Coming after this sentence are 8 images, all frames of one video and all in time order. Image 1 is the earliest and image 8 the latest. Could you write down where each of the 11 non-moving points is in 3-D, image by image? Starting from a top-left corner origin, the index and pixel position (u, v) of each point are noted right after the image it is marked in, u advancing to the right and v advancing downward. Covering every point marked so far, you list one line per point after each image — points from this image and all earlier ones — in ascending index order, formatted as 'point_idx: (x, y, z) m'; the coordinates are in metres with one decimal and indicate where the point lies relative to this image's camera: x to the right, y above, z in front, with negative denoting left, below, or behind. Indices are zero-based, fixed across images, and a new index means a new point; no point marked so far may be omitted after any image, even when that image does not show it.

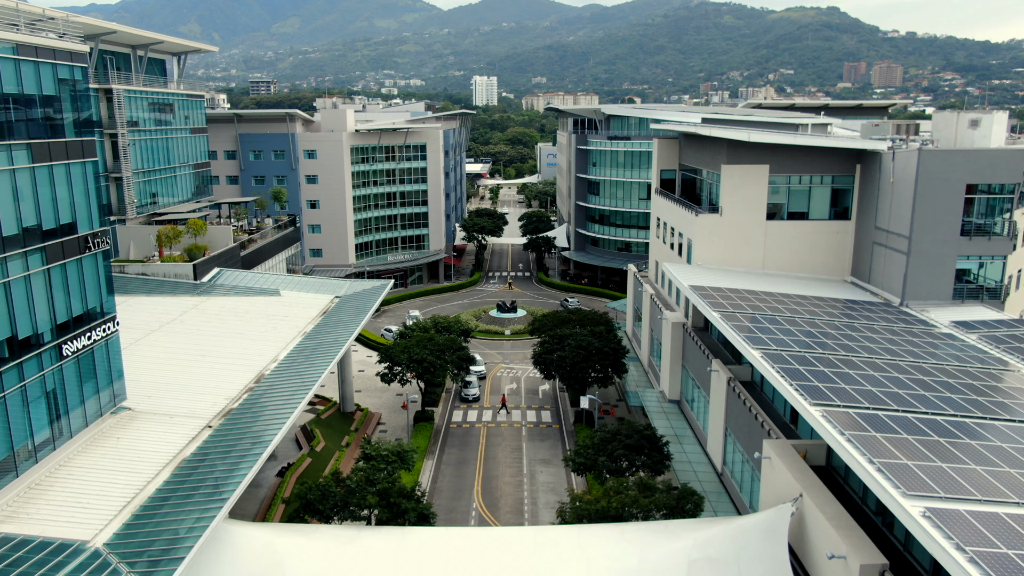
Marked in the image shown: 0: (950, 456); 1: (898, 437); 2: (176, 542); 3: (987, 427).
0: (+11.2, -4.4, +18.5) m
1: (+10.6, -4.1, +19.9) m
2: (-8.4, -6.5, +17.7) m
3: (+13.6, -4.1, +20.7) m
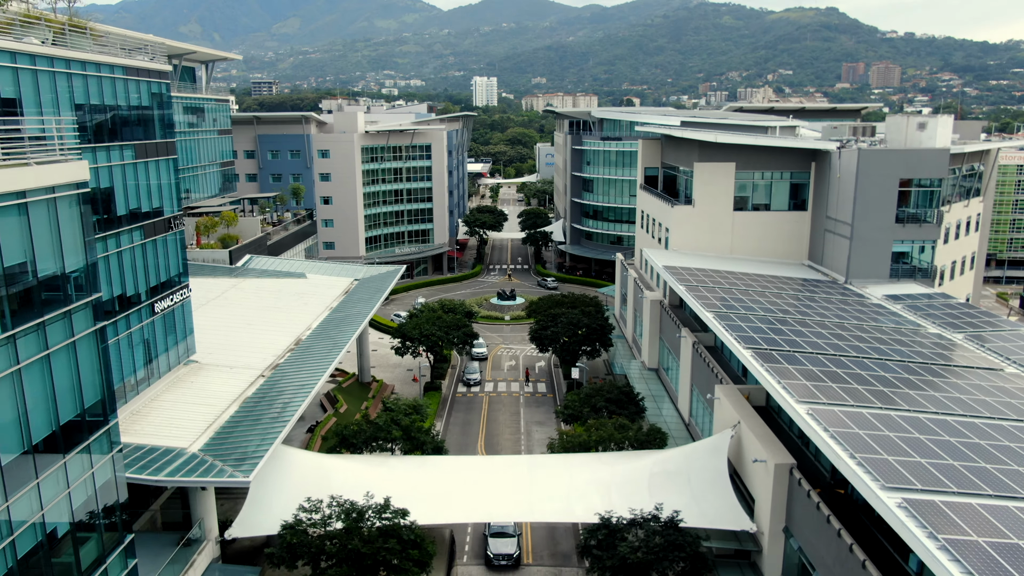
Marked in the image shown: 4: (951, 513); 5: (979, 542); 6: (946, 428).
0: (+11.2, -3.3, +24.0) m
1: (+10.5, -3.0, +25.4) m
2: (-8.5, -5.4, +23.1) m
3: (+13.5, -3.0, +26.2) m
4: (+9.5, -4.8, +15.4) m
5: (+9.2, -5.0, +14.3) m
6: (+12.2, -4.2, +20.0) m
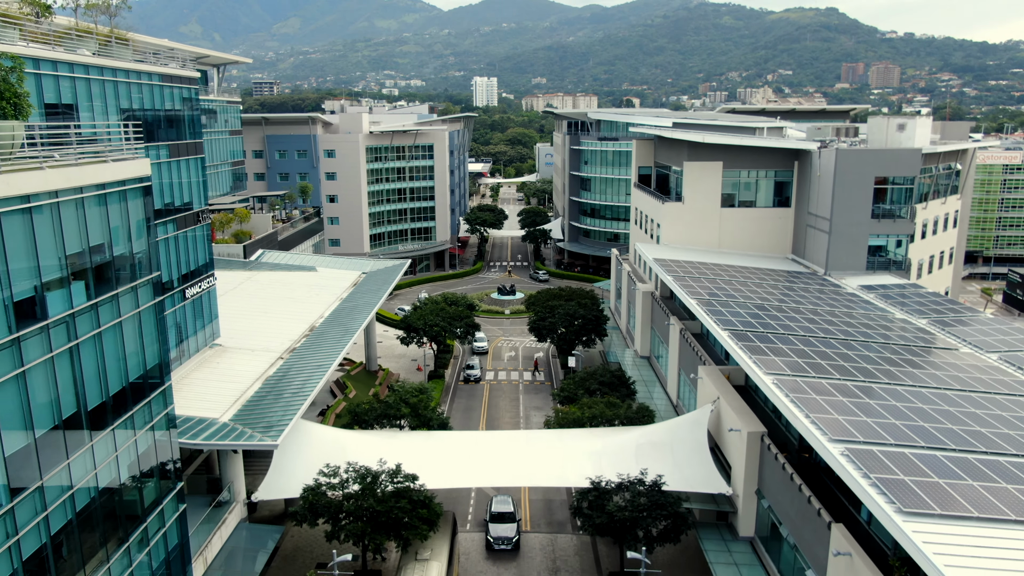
0: (+11.1, -2.8, +26.6) m
1: (+10.5, -2.5, +27.9) m
2: (-8.5, -4.9, +25.7) m
3: (+13.5, -2.5, +28.7) m
4: (+9.4, -4.3, +18.0) m
5: (+9.2, -4.5, +16.8) m
6: (+12.1, -3.7, +22.6) m
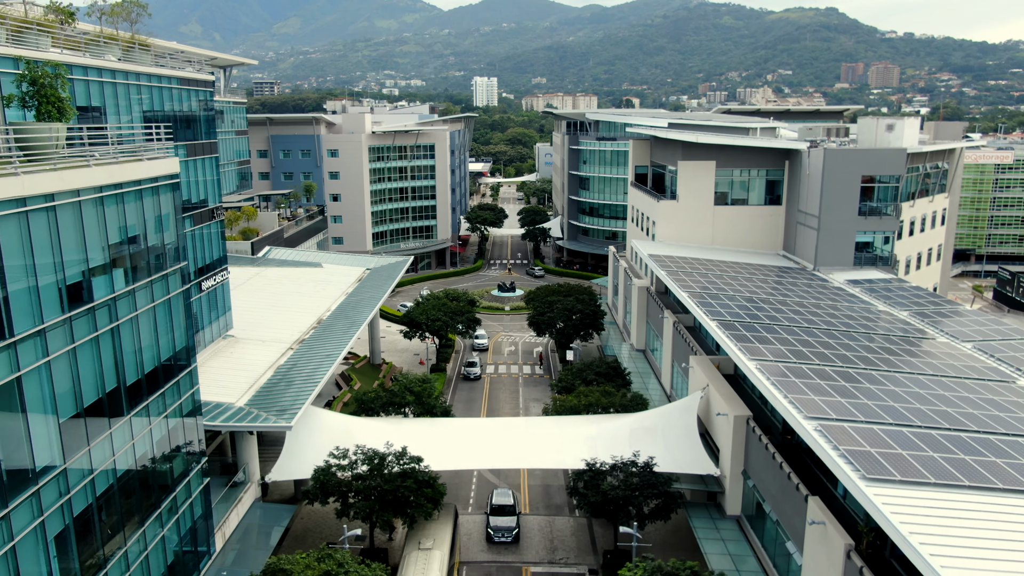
0: (+11.1, -2.5, +28.1) m
1: (+10.5, -2.2, +29.4) m
2: (-8.5, -4.5, +27.2) m
3: (+13.5, -2.2, +30.2) m
4: (+9.4, -4.0, +19.5) m
5: (+9.2, -4.2, +18.3) m
6: (+12.1, -3.4, +24.1) m
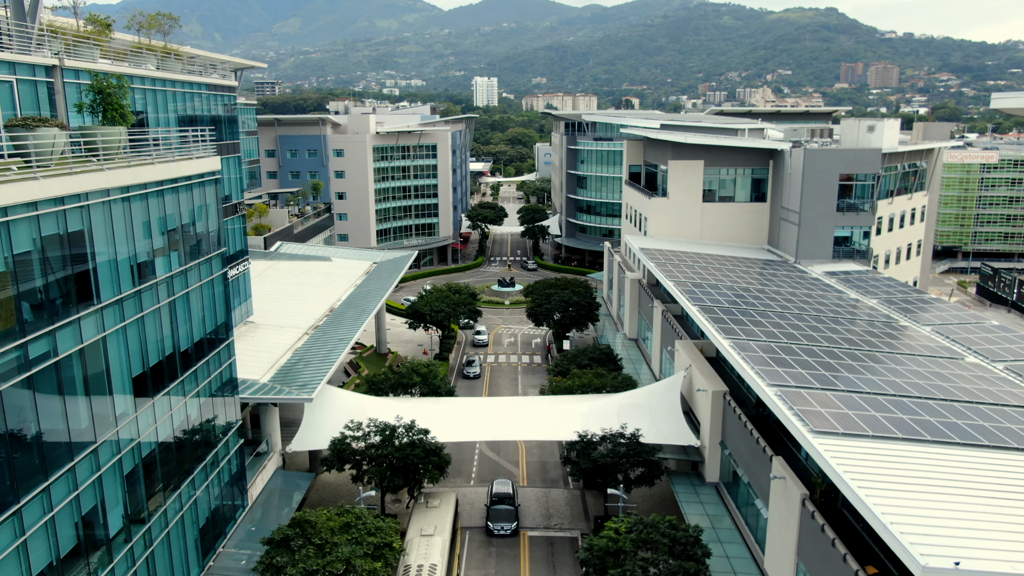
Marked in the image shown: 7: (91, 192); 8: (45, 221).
0: (+11.1, -1.9, +30.8) m
1: (+10.5, -1.7, +32.2) m
2: (-8.5, -4.0, +30.0) m
3: (+13.4, -1.7, +33.0) m
4: (+9.4, -3.4, +22.2) m
5: (+9.1, -3.7, +21.1) m
6: (+12.1, -2.9, +26.8) m
7: (-9.6, +2.2, +16.5) m
8: (-9.7, +1.5, +15.0) m
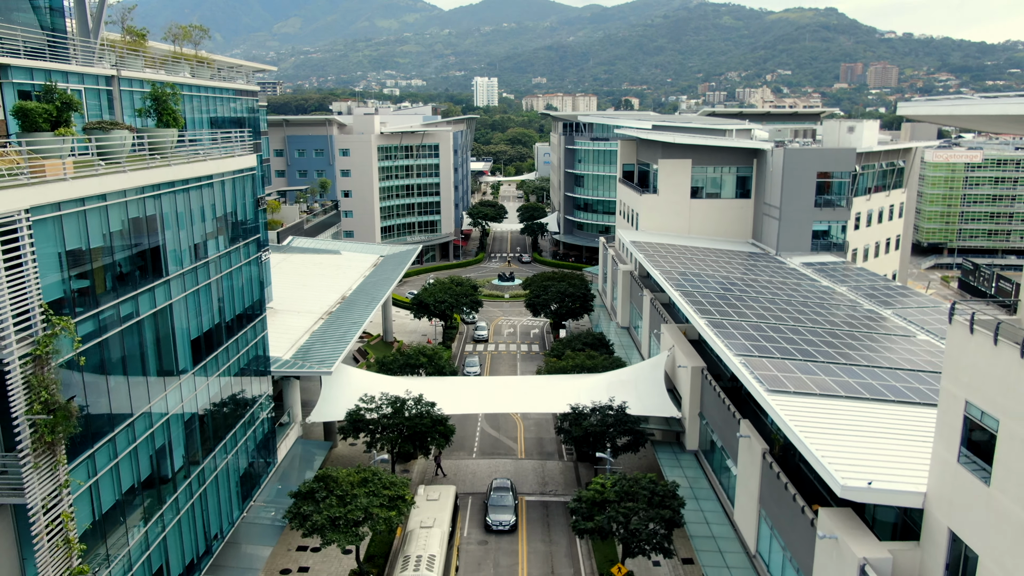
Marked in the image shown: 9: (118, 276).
0: (+11.0, -1.3, +34.0) m
1: (+10.4, -1.0, +35.4) m
2: (-8.6, -3.4, +33.1) m
3: (+13.4, -1.0, +36.2) m
4: (+9.3, -2.8, +25.4) m
5: (+9.1, -3.0, +24.3) m
6: (+12.0, -2.2, +30.0) m
7: (-9.7, +2.9, +19.6) m
8: (-9.7, +2.1, +18.2) m
9: (-9.7, +0.3, +17.5) m
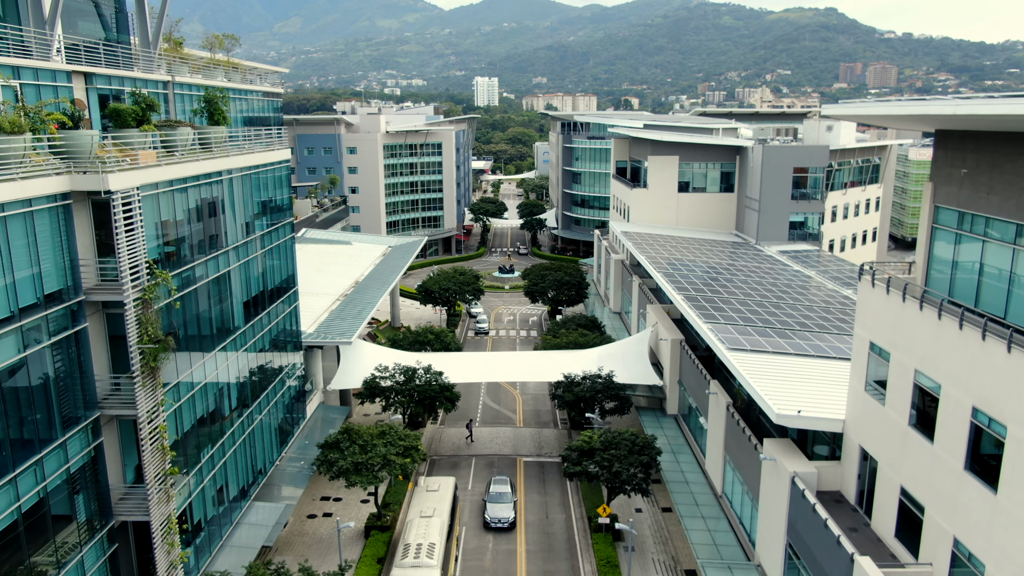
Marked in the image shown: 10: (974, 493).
0: (+11.0, -0.3, +38.0) m
1: (+10.4, 0.0, +39.3) m
2: (-8.6, -2.4, +37.1) m
3: (+13.3, -0.1, +40.1) m
4: (+9.3, -1.8, +29.4) m
5: (+9.0, -2.0, +28.2) m
6: (+12.0, -1.2, +34.0) m
7: (-9.7, +3.9, +23.6) m
8: (-9.8, +3.1, +22.2) m
9: (-9.7, +1.3, +21.5) m
10: (+9.7, -4.3, +15.0) m
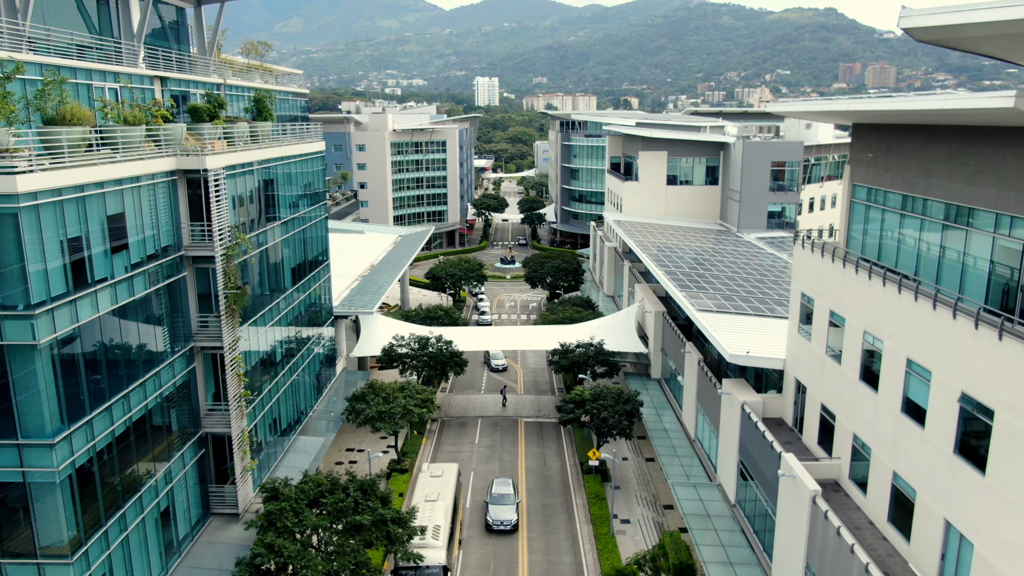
0: (+11.1, +1.0, +42.8) m
1: (+10.5, +1.2, +44.1) m
2: (-8.5, -1.1, +41.9) m
3: (+13.5, +1.2, +44.9) m
4: (+9.4, -0.5, +34.2) m
5: (+9.1, -0.8, +33.0) m
6: (+12.1, 0.0, +38.8) m
7: (-9.6, +5.2, +28.4) m
8: (-9.7, +4.4, +27.0) m
9: (-9.6, +2.6, +26.3) m
10: (+9.8, -3.0, +19.8) m
